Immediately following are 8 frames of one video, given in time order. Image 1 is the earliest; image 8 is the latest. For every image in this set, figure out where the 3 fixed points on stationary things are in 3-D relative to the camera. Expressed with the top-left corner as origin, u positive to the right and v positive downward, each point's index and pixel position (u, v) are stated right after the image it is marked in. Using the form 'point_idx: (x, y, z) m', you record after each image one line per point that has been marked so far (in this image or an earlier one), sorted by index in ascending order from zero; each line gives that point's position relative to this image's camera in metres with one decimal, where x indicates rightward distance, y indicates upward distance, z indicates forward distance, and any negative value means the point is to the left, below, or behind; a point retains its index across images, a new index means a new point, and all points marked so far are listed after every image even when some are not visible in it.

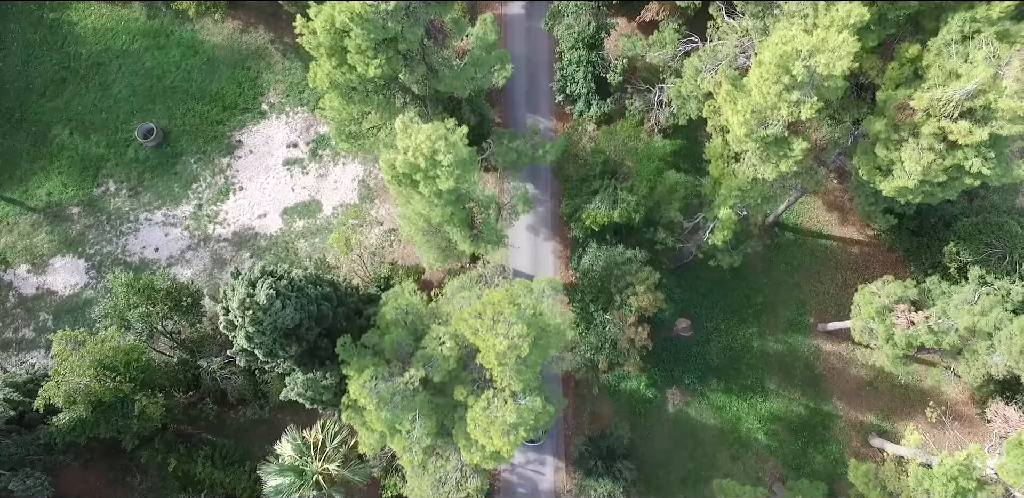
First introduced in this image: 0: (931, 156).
0: (+12.1, +2.7, +19.4) m
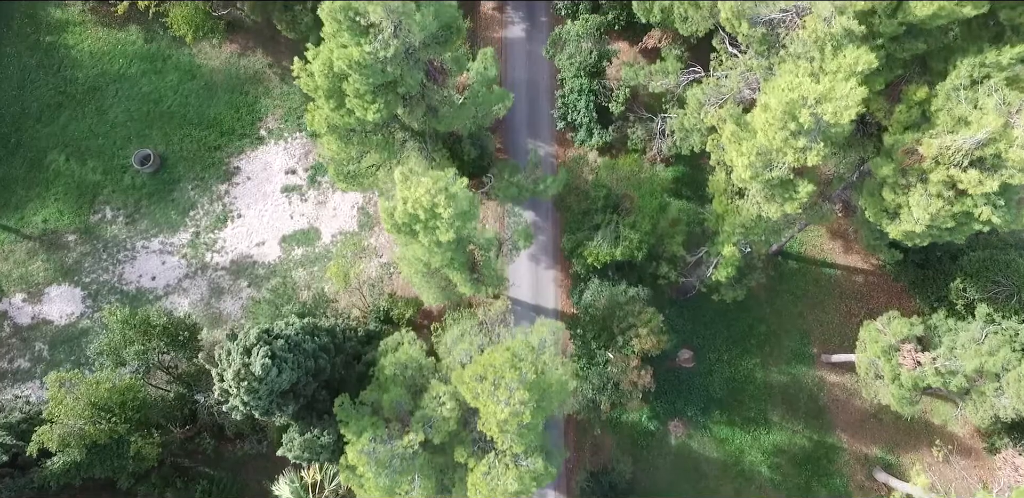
0: (+12.1, +1.3, +19.1) m
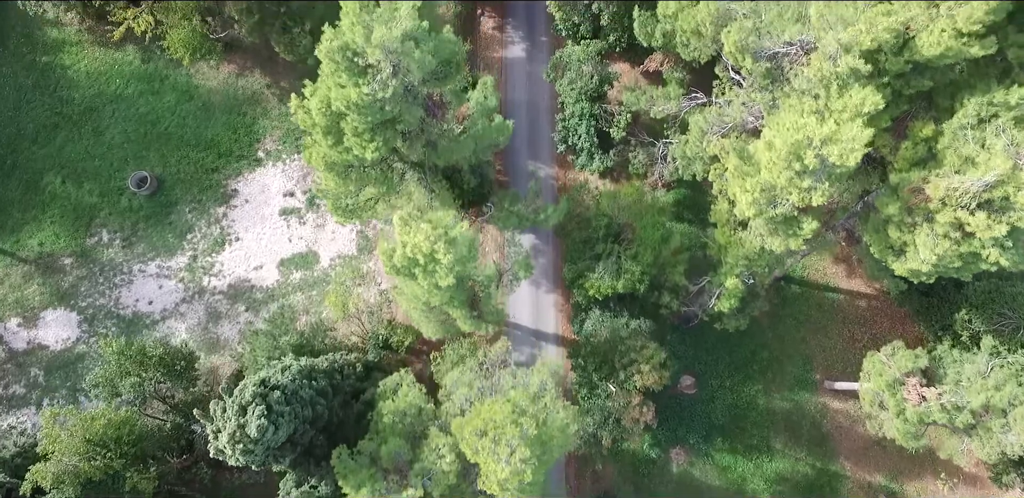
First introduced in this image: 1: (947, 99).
0: (+12.1, +0.1, +18.8) m
1: (+13.0, +4.5, +20.1) m
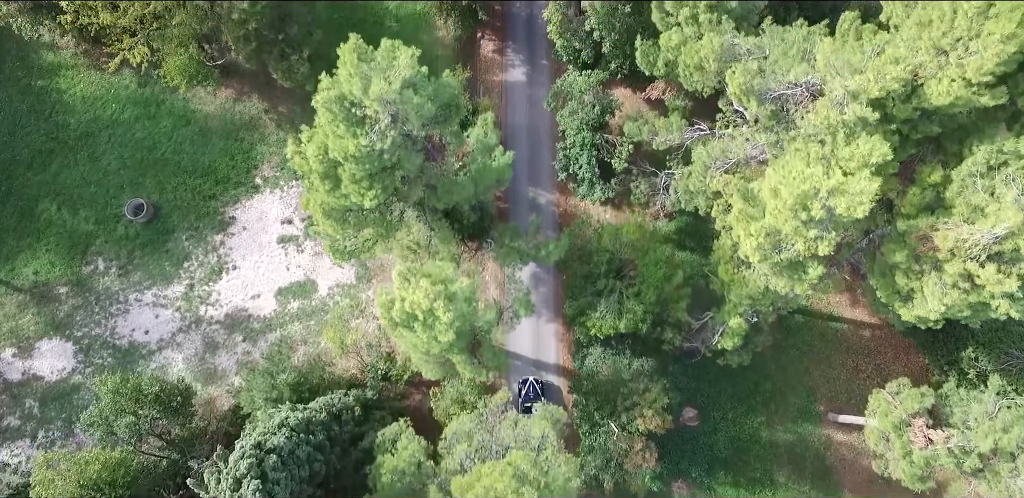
0: (+12.1, -1.2, +18.4) m
1: (+13.0, +3.1, +19.7) m
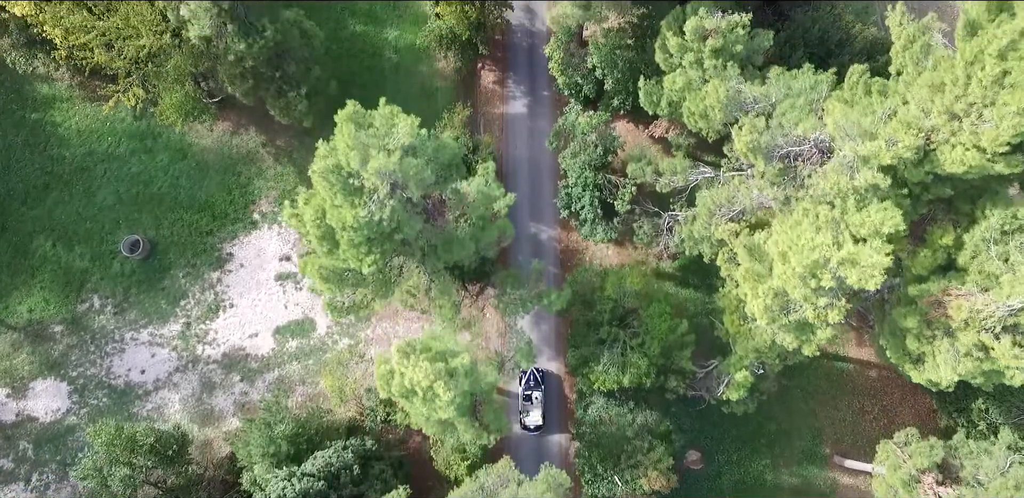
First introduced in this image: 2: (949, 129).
0: (+12.2, -3.1, +18.0) m
1: (+13.0, +1.3, +19.3) m
2: (+11.8, +3.2, +18.1) m
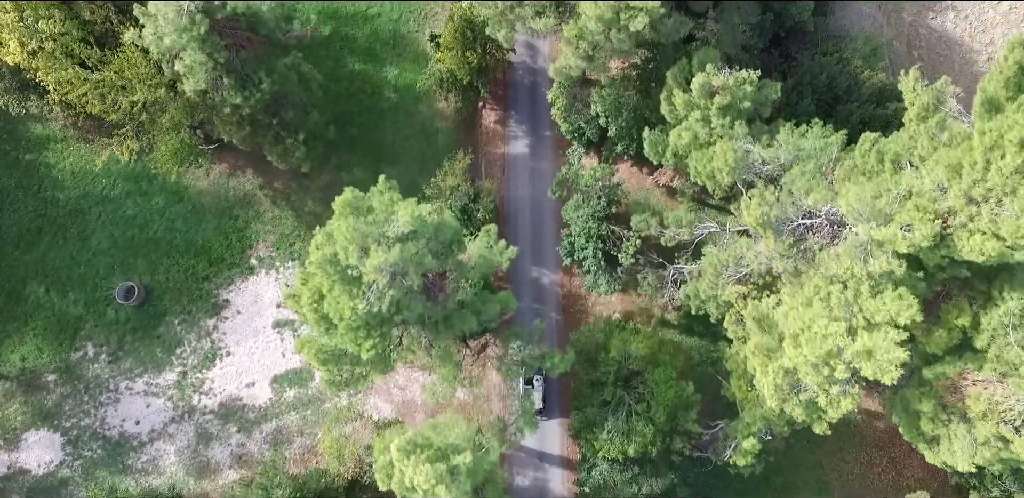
0: (+12.3, -5.3, +17.4) m
1: (+13.1, -0.9, +18.7) m
2: (+11.9, +0.9, +17.5) m
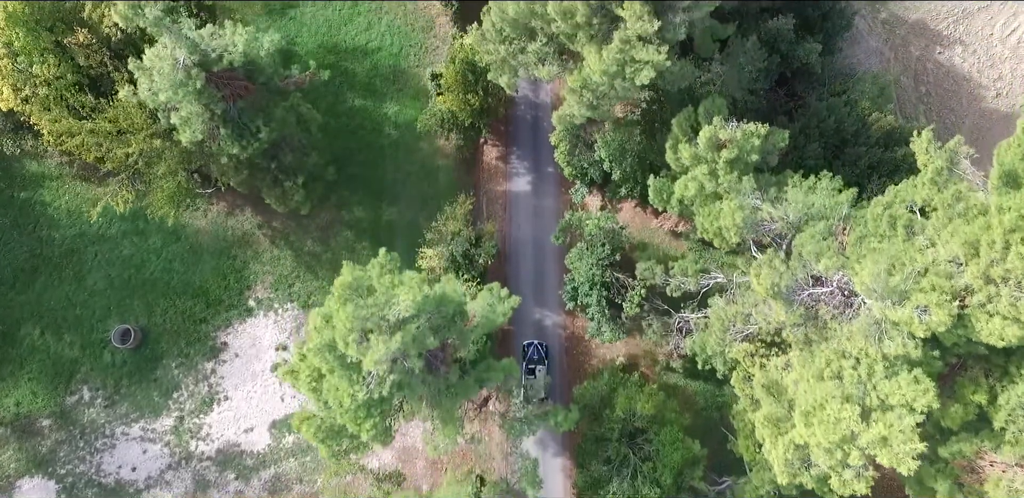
0: (+12.4, -7.3, +17.0) m
1: (+13.2, -2.9, +18.3) m
2: (+12.0, -1.0, +17.0) m
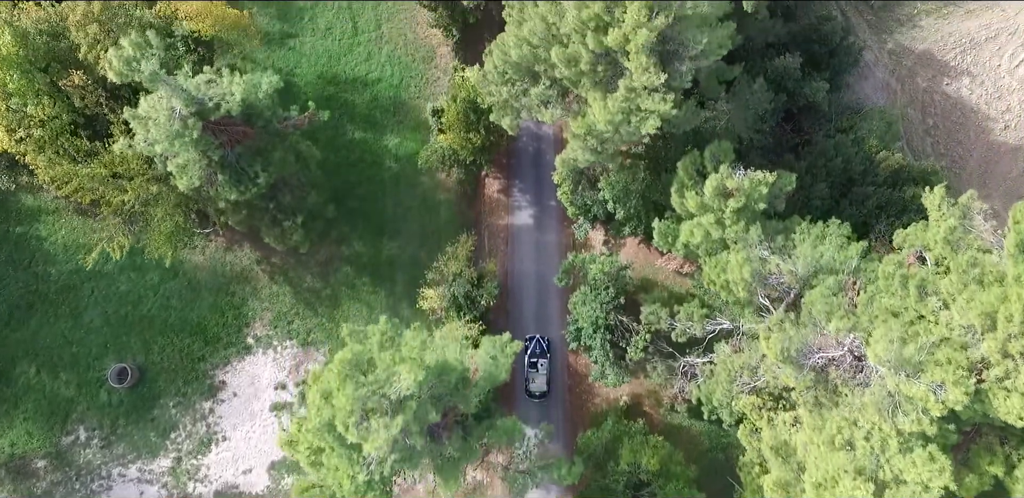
0: (+12.5, -9.0, +16.5) m
1: (+13.3, -4.7, +17.8) m
2: (+12.1, -2.8, +16.6) m
